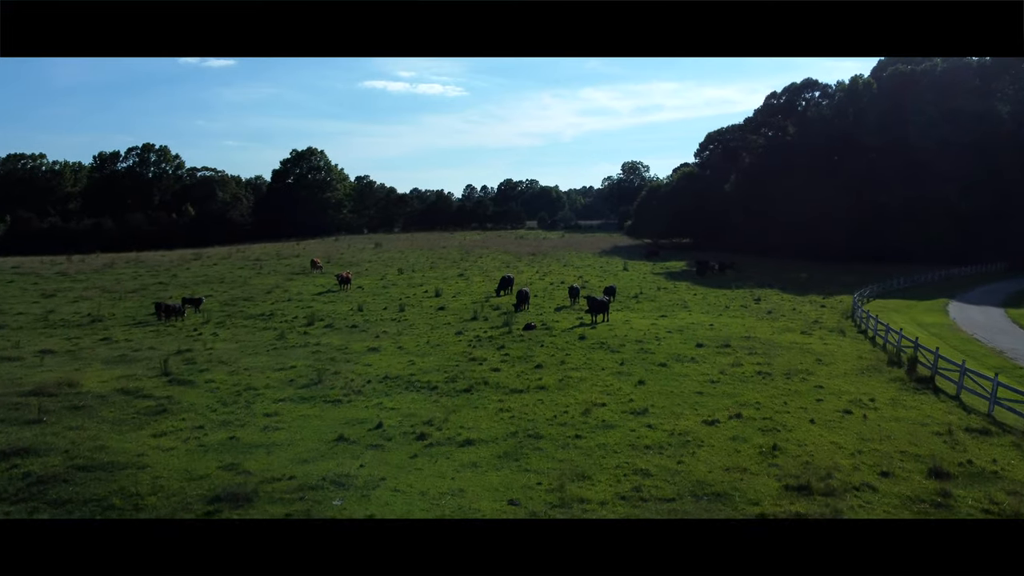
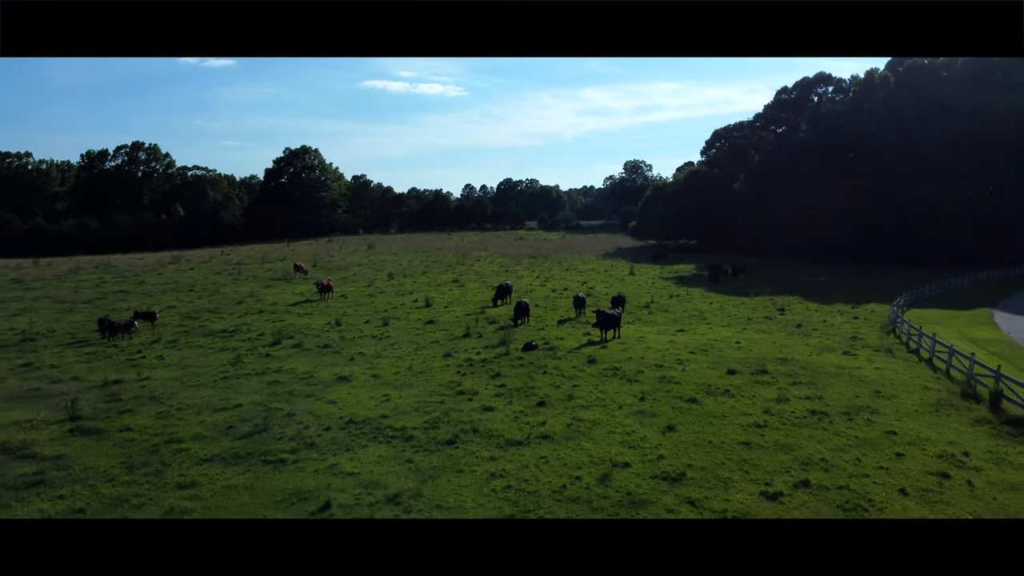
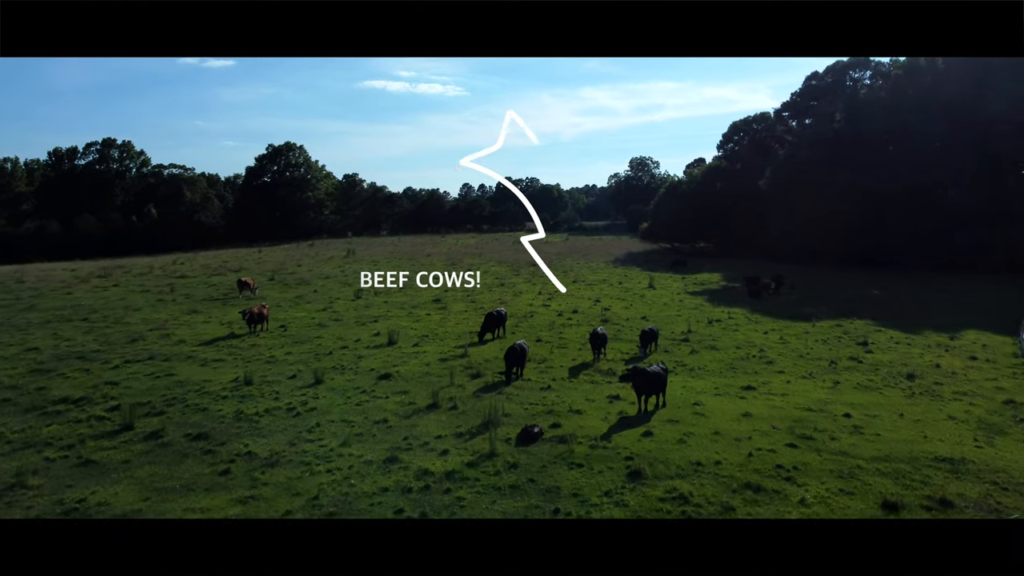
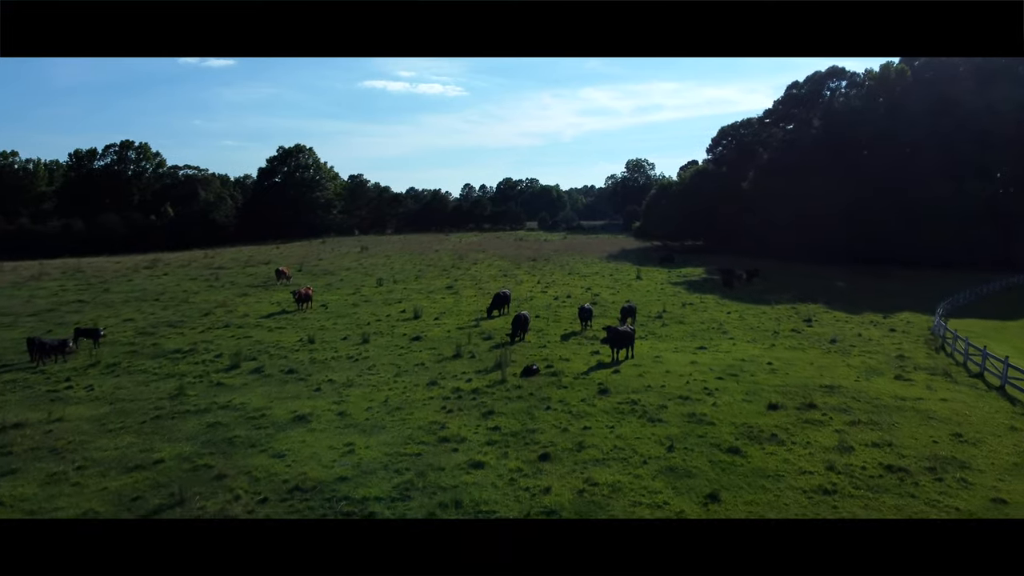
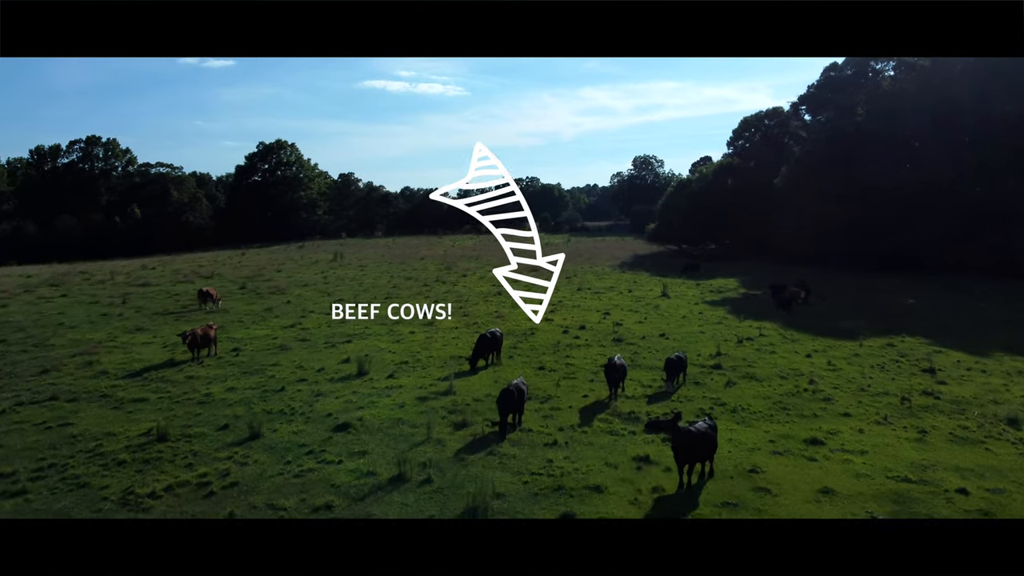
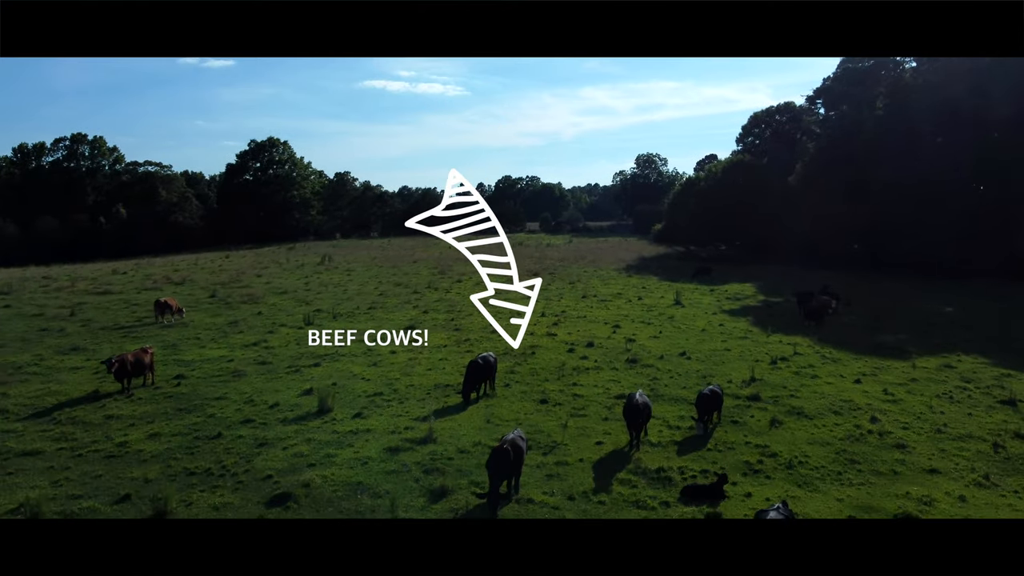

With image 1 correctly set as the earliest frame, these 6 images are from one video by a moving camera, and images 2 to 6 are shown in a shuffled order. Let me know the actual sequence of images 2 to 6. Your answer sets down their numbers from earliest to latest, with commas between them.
2, 4, 3, 5, 6
